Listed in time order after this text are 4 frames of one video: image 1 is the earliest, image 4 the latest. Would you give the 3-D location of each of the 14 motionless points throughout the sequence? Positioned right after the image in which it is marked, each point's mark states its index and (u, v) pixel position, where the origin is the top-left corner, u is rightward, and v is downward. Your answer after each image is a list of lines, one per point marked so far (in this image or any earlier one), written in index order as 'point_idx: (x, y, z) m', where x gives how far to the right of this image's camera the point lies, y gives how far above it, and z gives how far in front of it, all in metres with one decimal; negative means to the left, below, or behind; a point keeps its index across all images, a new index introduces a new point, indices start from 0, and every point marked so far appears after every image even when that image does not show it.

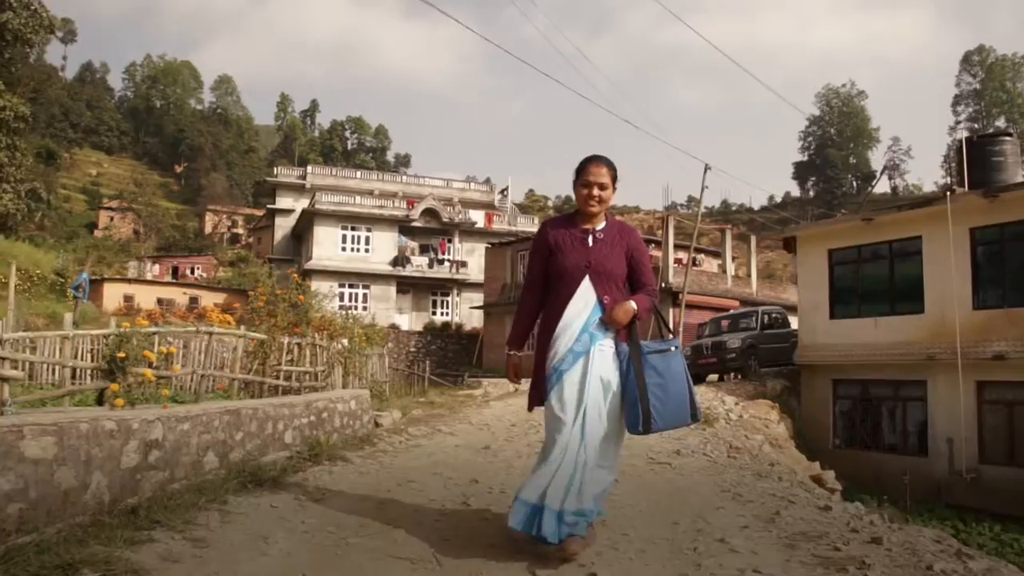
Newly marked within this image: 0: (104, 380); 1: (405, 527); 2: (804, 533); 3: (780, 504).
0: (-2.6, -0.6, +5.2) m
1: (-0.5, -1.1, +3.8) m
2: (+1.2, -1.0, +3.3) m
3: (+1.4, -1.1, +4.1) m
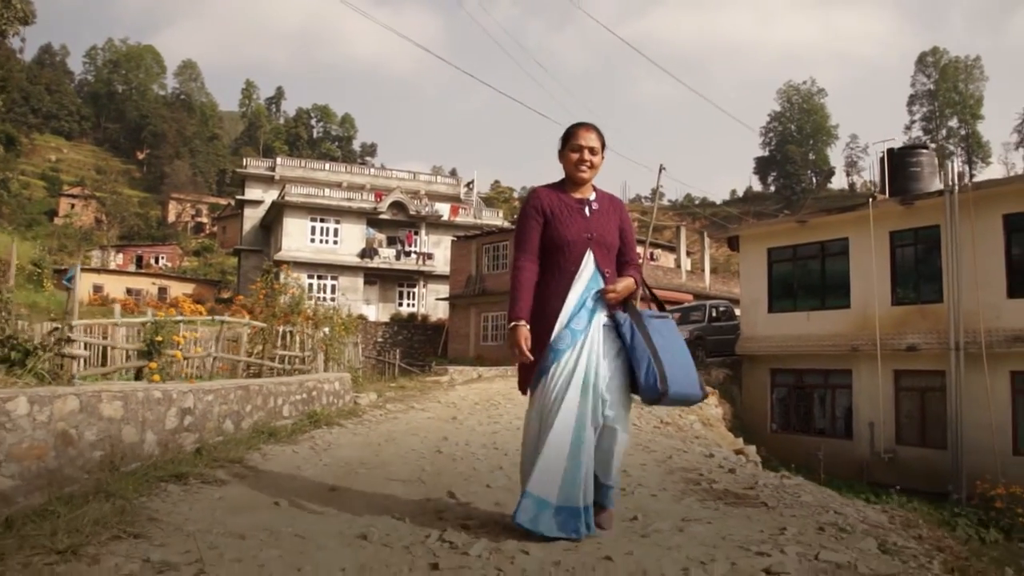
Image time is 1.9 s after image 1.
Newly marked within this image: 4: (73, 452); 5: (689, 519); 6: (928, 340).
0: (-2.9, -0.6, +6.3) m
1: (-0.7, -1.1, +5.0) m
2: (+1.0, -1.0, +4.5) m
3: (+1.1, -1.1, +5.4) m
4: (-2.4, -0.9, +4.4) m
5: (+0.7, -1.0, +3.3) m
6: (+7.2, -0.9, +13.8) m
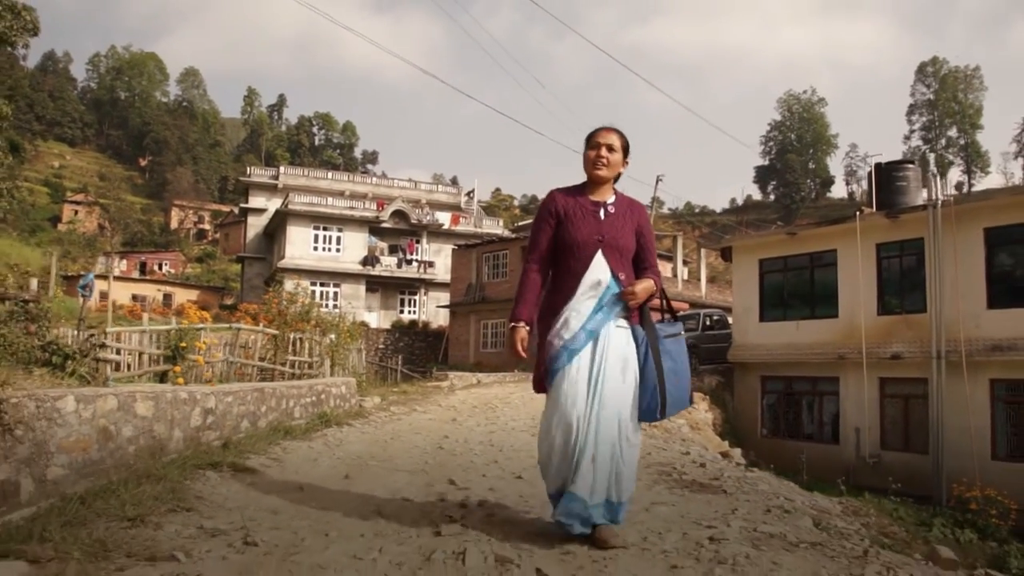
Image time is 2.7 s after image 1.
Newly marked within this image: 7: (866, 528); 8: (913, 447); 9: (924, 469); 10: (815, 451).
0: (-2.9, -0.6, +6.8) m
1: (-0.8, -1.2, +5.5) m
2: (+0.9, -1.1, +5.1) m
3: (+1.1, -1.2, +5.9) m
4: (-2.5, -1.0, +5.0) m
5: (+0.7, -1.0, +3.8) m
6: (+7.2, -1.1, +14.4) m
7: (+1.8, -1.2, +4.0) m
8: (+7.3, -2.9, +14.5) m
9: (+7.3, -3.2, +14.2) m
10: (+6.1, -3.3, +16.0) m
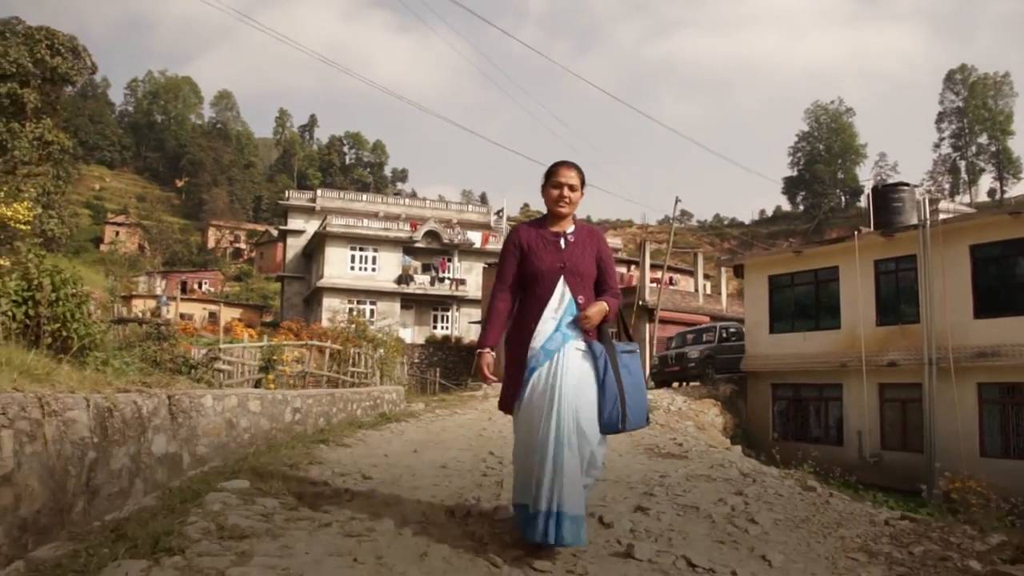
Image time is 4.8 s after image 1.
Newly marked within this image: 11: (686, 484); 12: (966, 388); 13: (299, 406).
0: (-2.7, -0.9, +8.5) m
1: (-0.5, -1.4, +7.1) m
2: (+1.1, -1.3, +6.6) m
3: (+1.3, -1.4, +7.4) m
4: (-2.3, -1.2, +6.6) m
5: (+0.8, -1.2, +5.4) m
6: (+7.7, -1.3, +15.7) m
7: (+1.9, -1.3, +5.5) m
8: (+7.8, -3.1, +15.7) m
9: (+7.9, -3.5, +15.4) m
10: (+6.7, -3.6, +17.3) m
11: (+1.0, -1.1, +4.6) m
12: (+8.4, -1.9, +14.8) m
13: (-2.1, -1.2, +7.9) m
